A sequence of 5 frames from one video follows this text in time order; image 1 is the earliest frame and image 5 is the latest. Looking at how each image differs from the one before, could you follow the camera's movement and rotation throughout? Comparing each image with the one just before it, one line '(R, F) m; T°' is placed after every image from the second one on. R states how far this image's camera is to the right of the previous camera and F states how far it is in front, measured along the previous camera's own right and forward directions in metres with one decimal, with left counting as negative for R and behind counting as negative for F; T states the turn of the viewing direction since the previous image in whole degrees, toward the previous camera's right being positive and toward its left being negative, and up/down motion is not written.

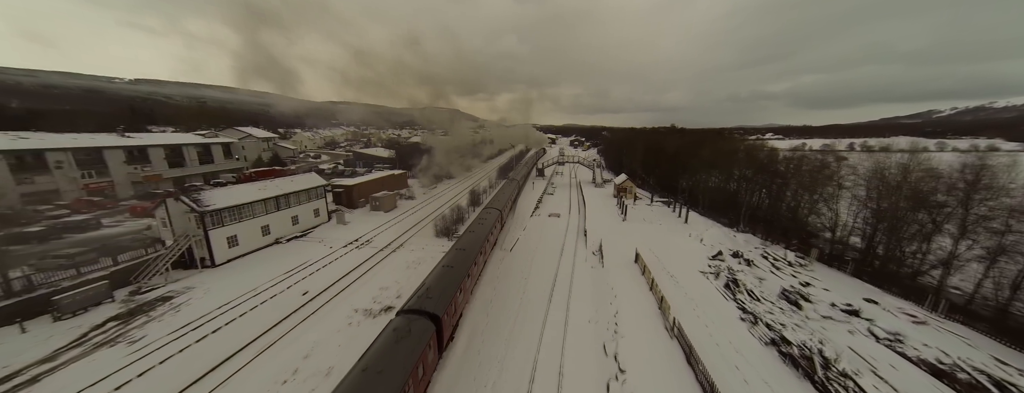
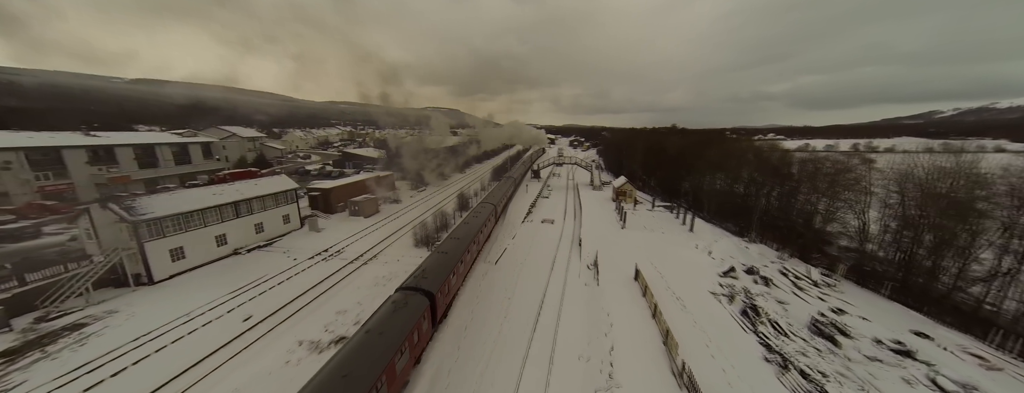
(+0.8, +1.7) m; 0°
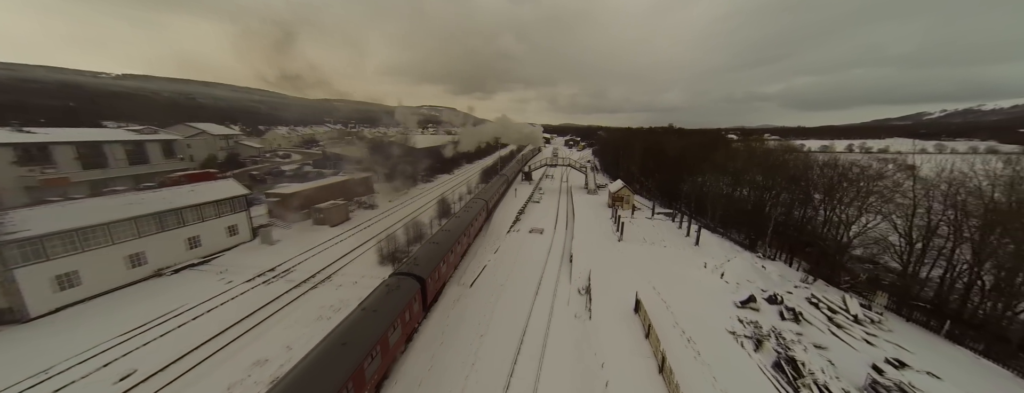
(+0.8, +2.3) m; +1°
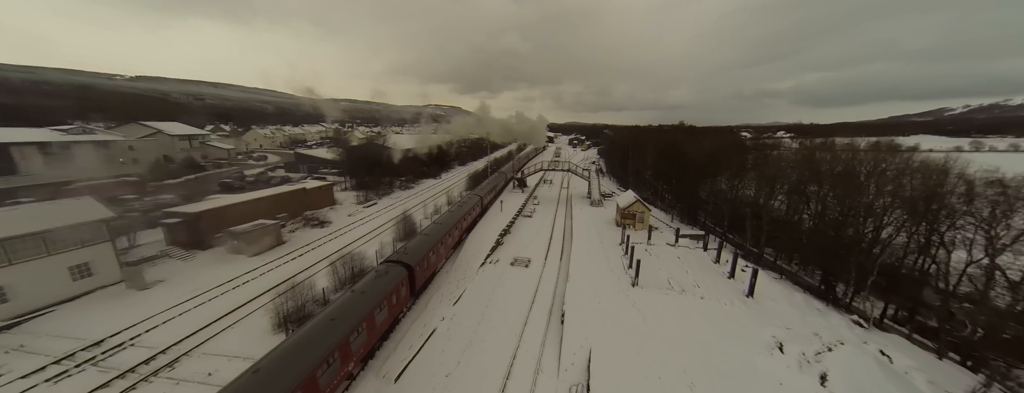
(+1.6, +5.0) m; -1°
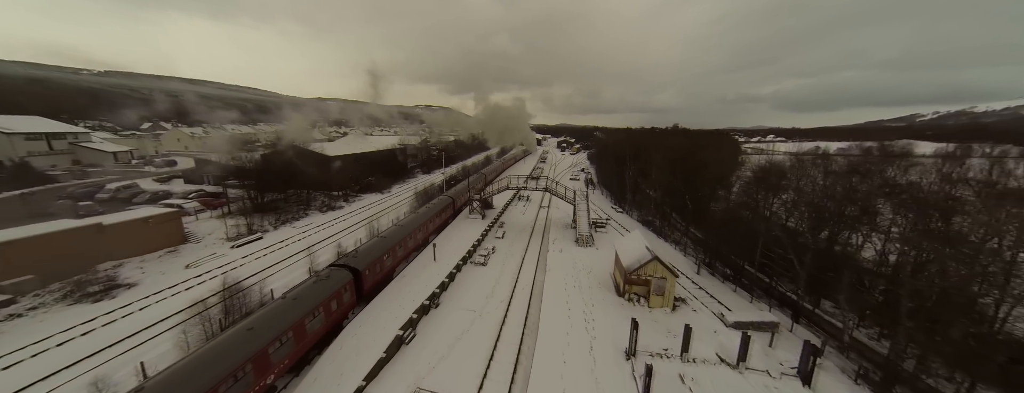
(+2.6, +8.0) m; +2°
